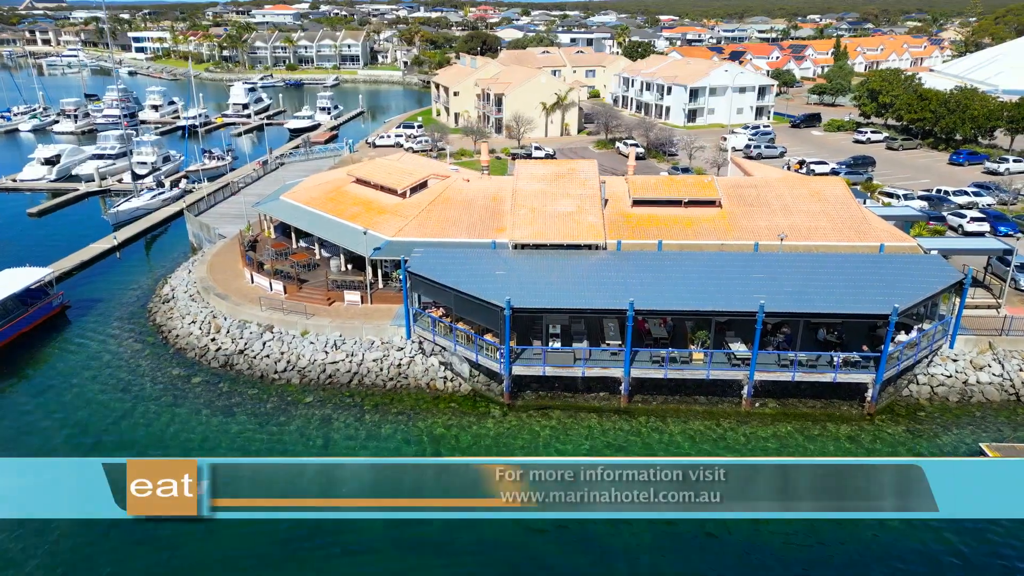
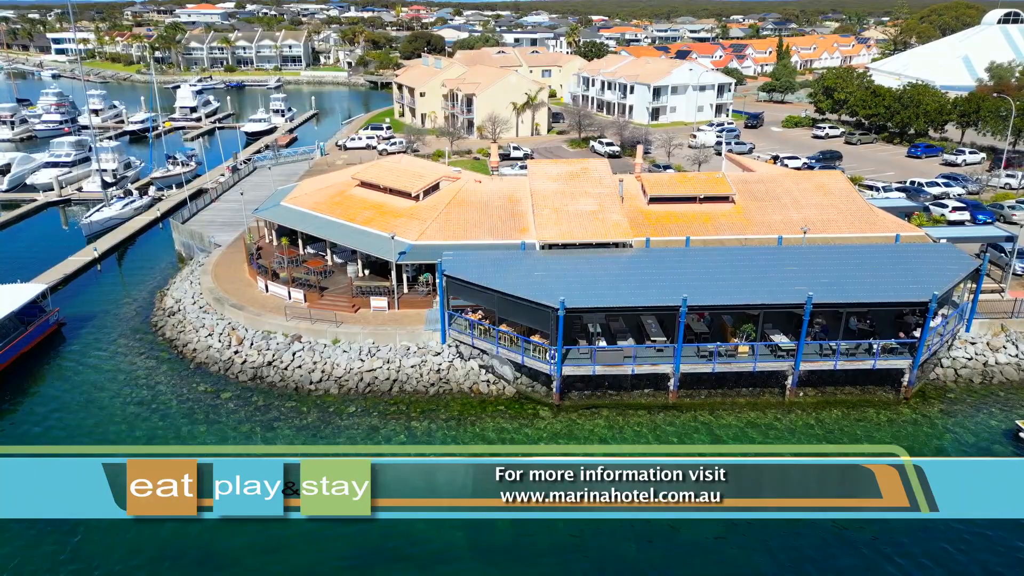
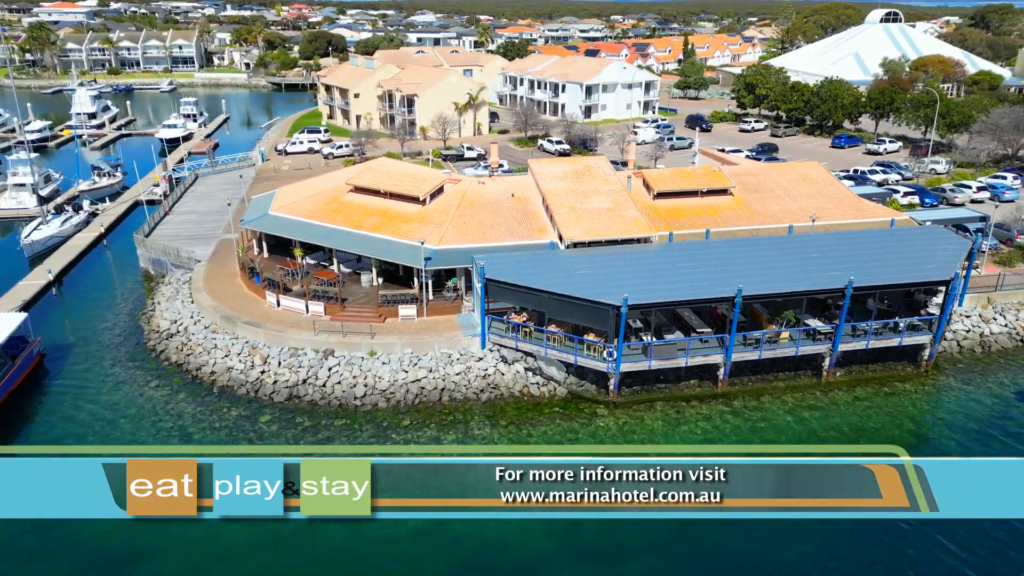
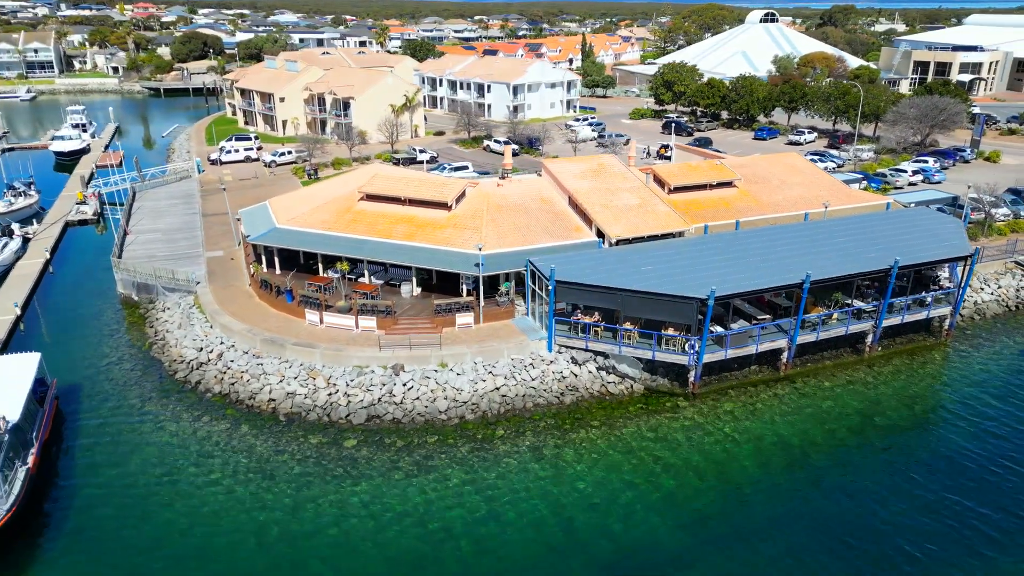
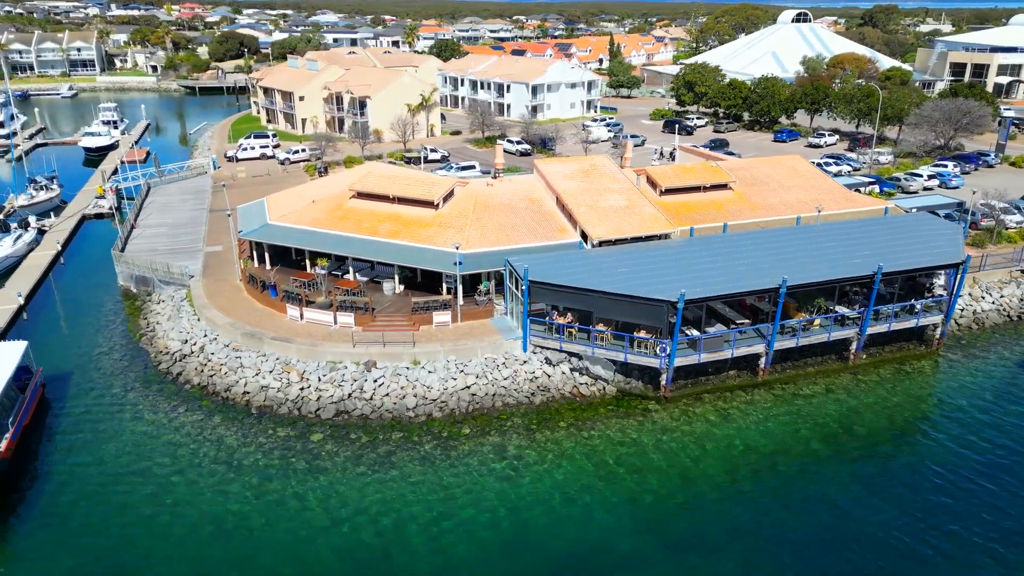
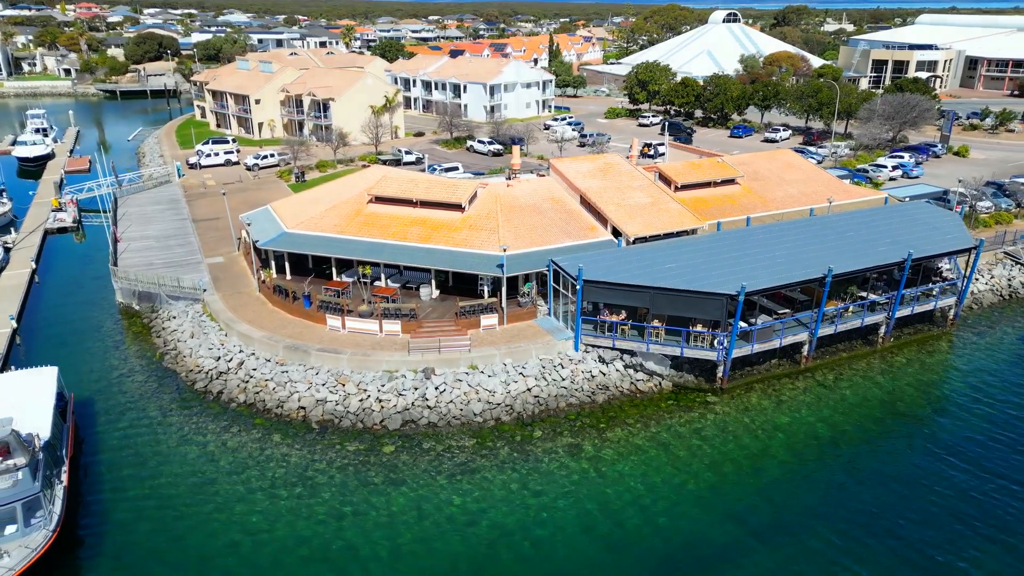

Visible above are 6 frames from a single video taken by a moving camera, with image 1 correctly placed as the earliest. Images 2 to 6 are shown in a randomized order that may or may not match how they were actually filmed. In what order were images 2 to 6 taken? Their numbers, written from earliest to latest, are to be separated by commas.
2, 3, 5, 4, 6
